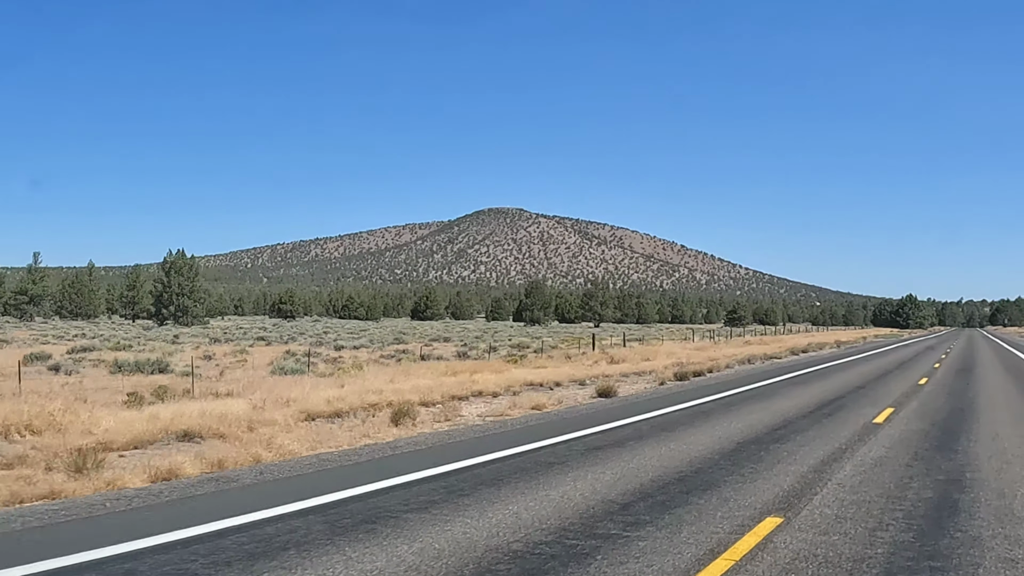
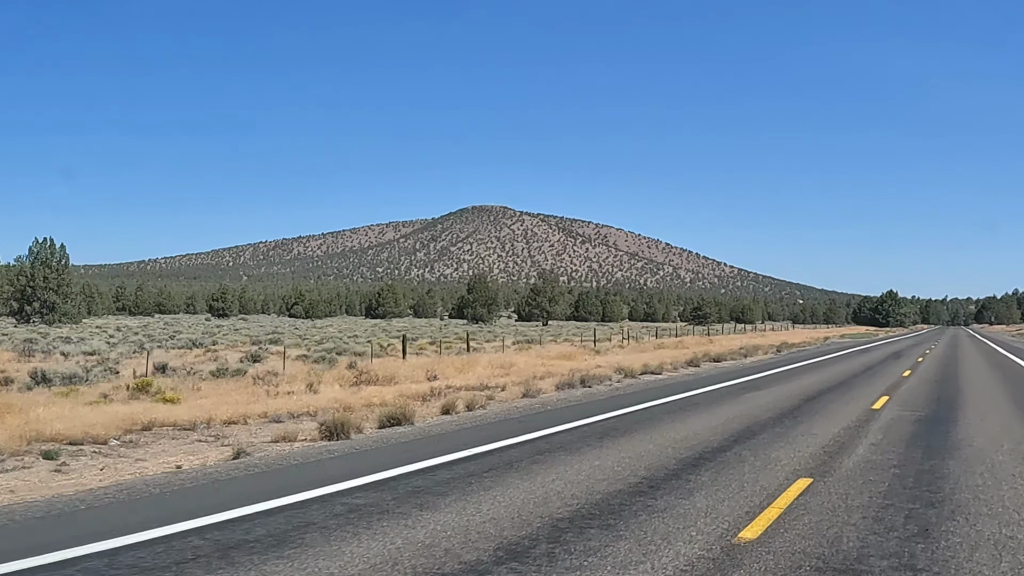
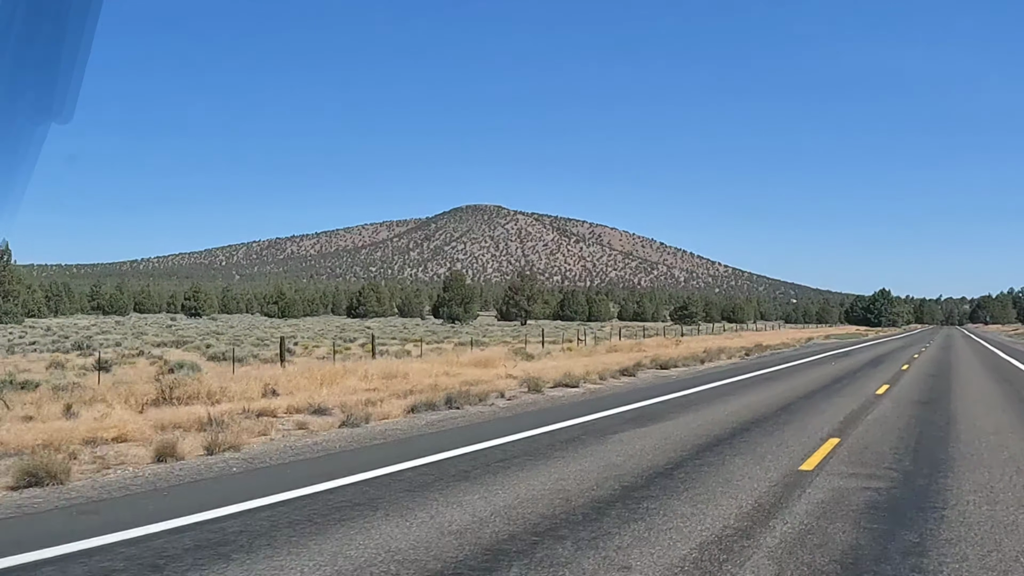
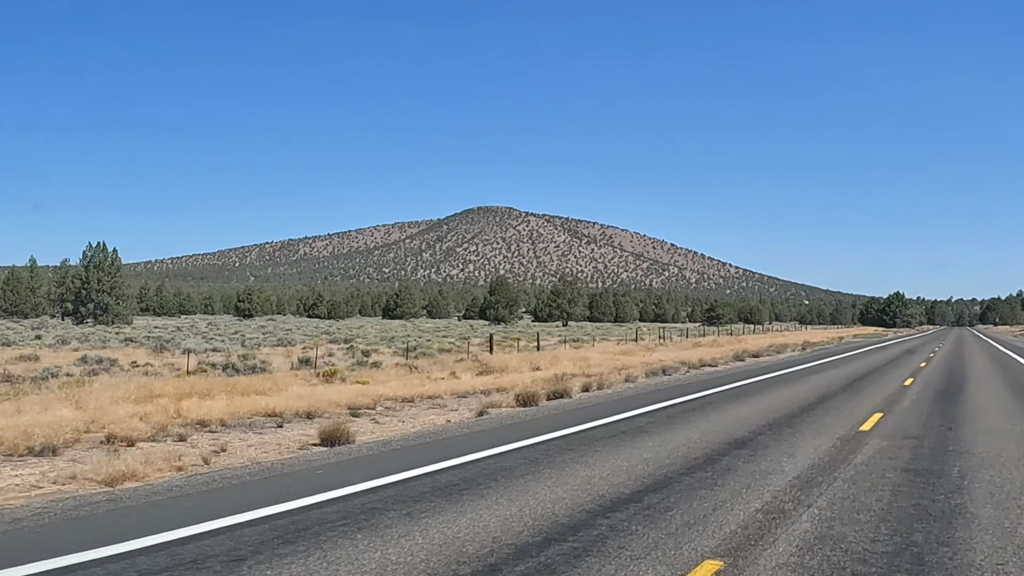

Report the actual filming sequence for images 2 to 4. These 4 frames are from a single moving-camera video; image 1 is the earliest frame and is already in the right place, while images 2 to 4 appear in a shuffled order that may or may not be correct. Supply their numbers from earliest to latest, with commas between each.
4, 2, 3
